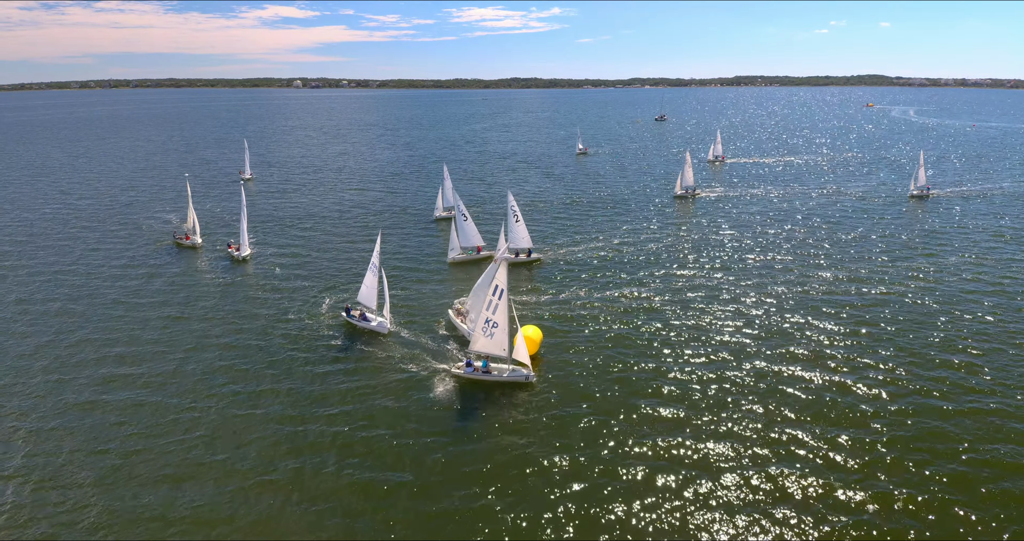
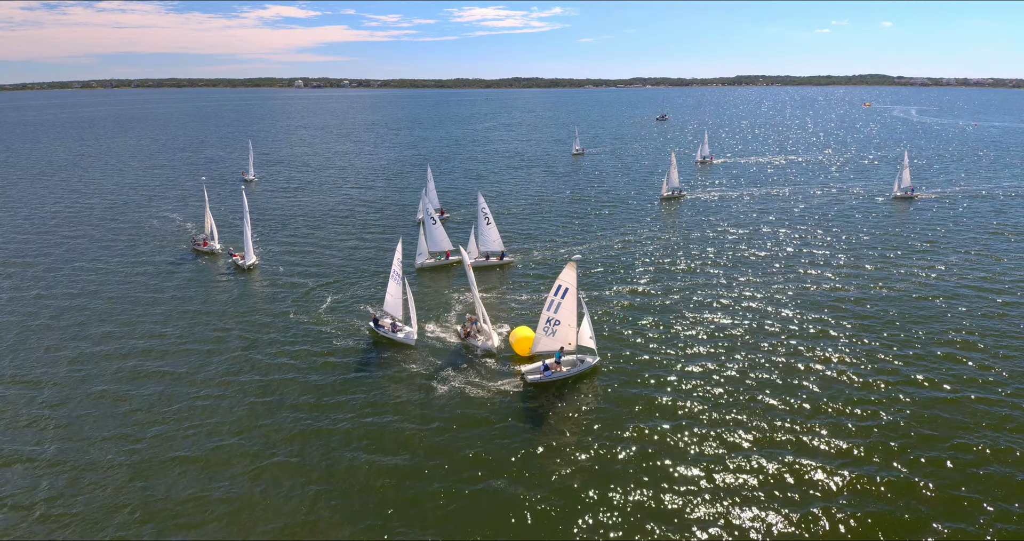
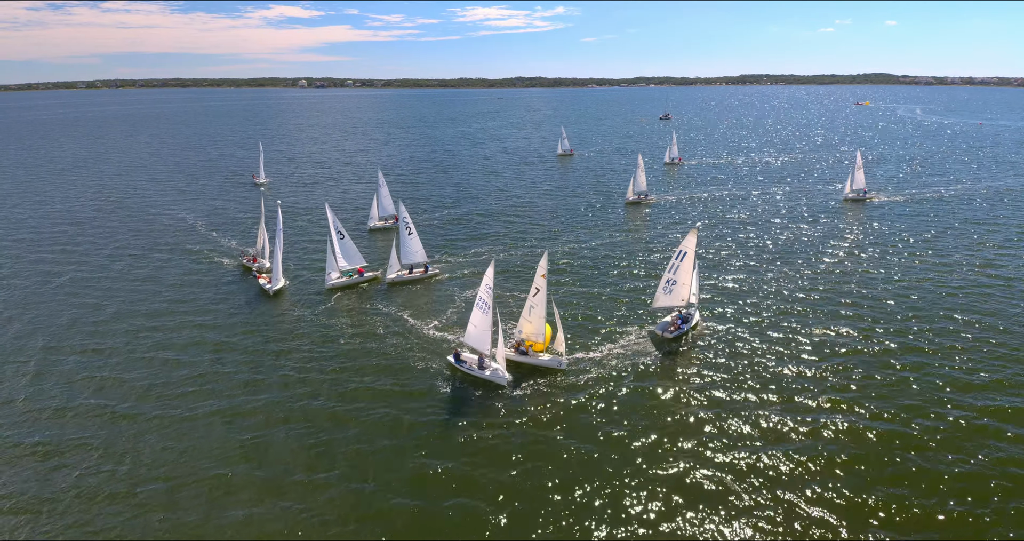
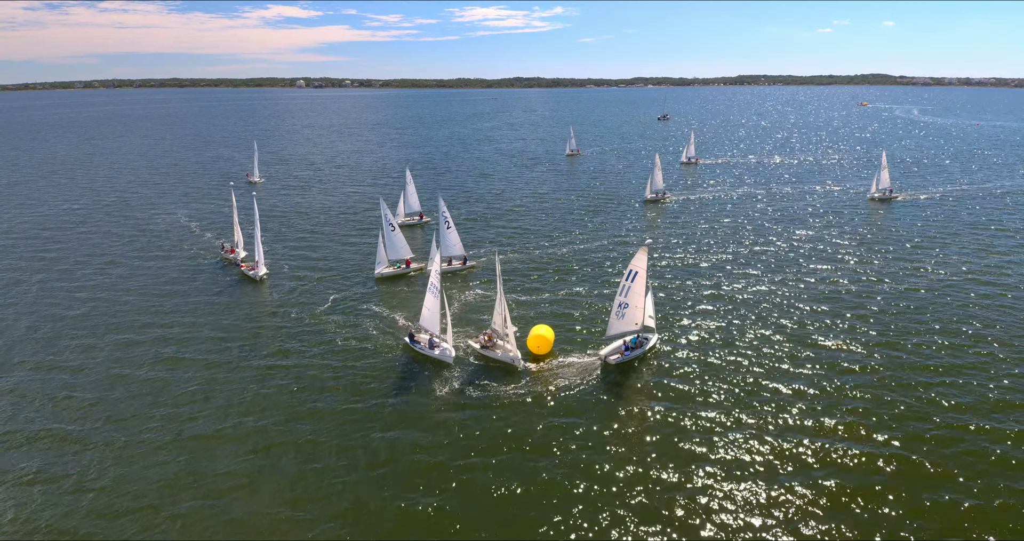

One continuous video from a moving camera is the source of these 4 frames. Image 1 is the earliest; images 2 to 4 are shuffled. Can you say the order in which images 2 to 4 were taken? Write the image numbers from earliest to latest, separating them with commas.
2, 4, 3
